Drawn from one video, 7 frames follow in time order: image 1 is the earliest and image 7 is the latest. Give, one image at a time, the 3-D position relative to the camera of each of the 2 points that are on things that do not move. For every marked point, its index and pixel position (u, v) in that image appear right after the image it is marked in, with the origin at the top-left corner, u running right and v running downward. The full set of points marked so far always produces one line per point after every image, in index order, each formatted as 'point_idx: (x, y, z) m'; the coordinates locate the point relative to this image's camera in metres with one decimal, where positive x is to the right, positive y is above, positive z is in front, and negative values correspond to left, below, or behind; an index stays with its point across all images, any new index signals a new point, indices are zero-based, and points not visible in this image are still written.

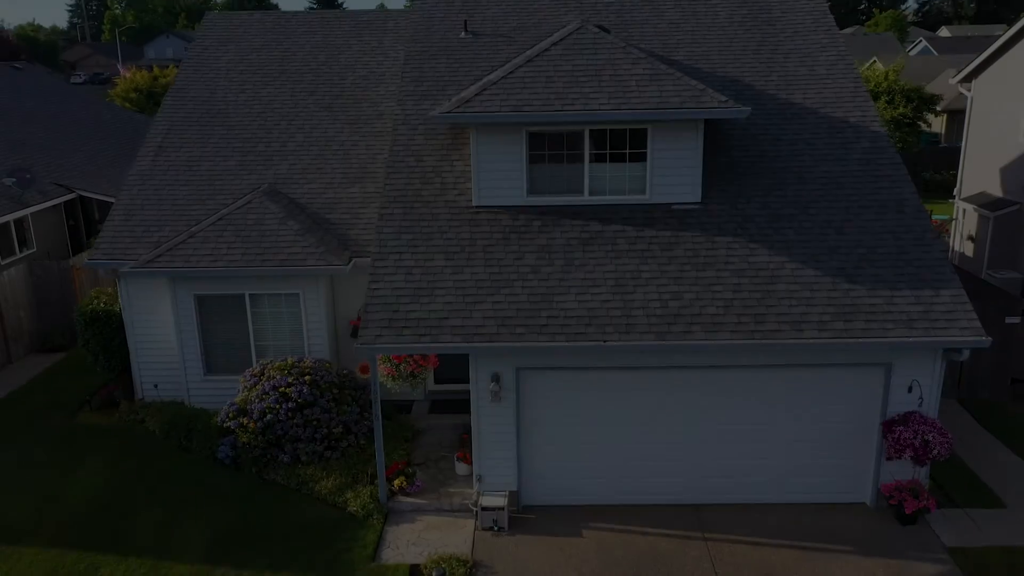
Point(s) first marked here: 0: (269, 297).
0: (-4.2, -0.1, +15.1) m
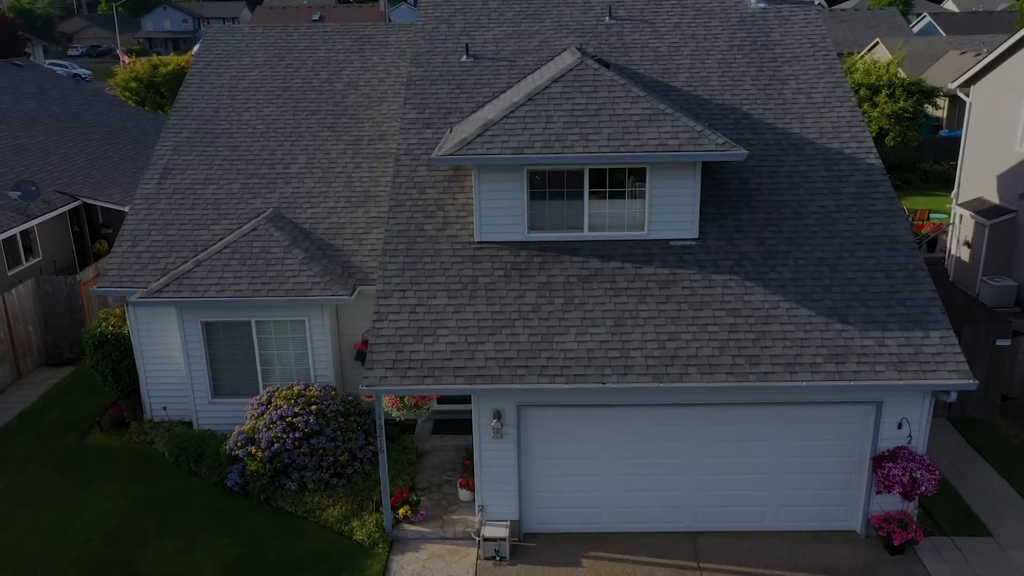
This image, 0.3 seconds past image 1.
0: (-4.2, -0.6, +15.5) m
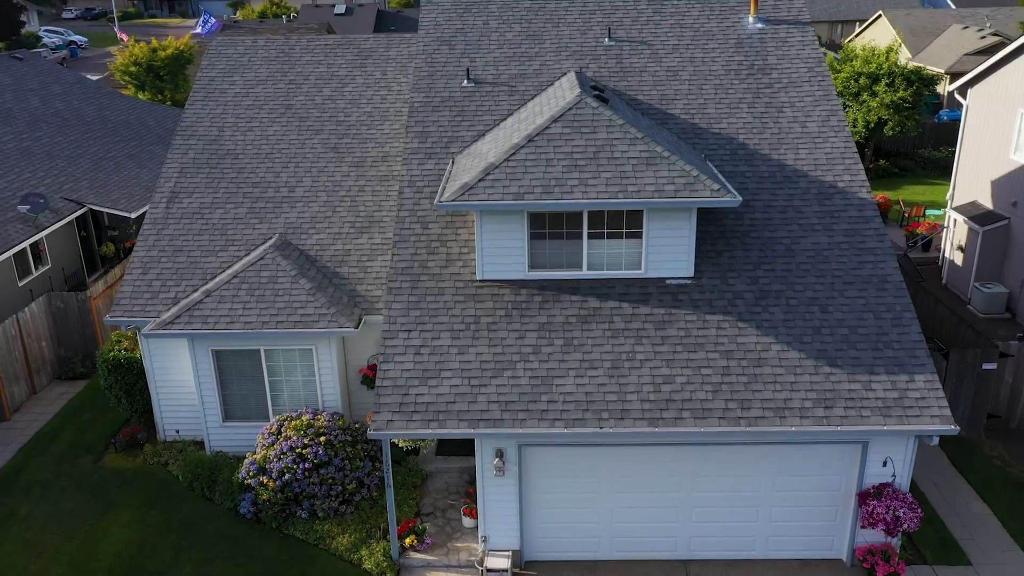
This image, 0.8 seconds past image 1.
0: (-4.1, -1.2, +16.0) m
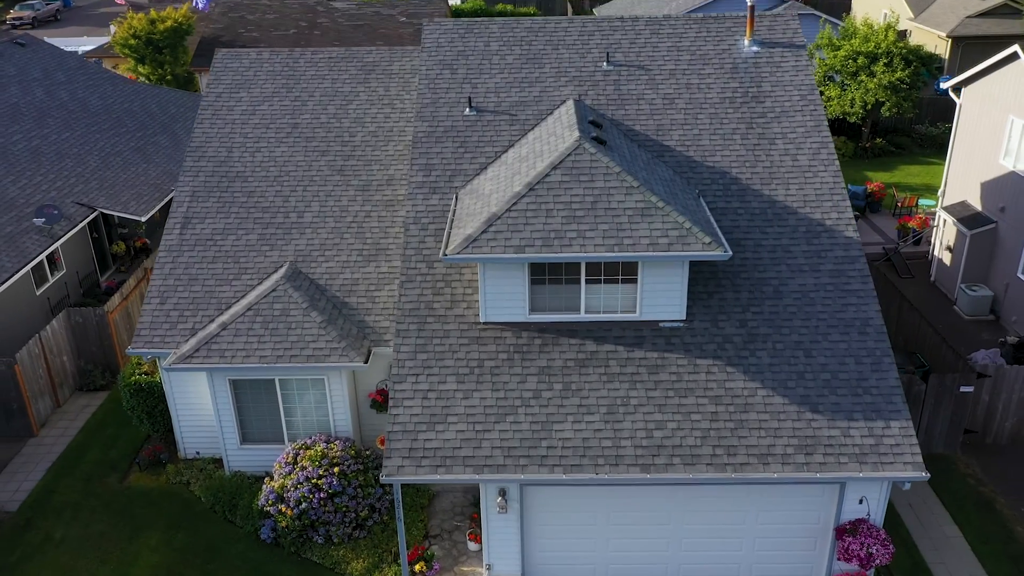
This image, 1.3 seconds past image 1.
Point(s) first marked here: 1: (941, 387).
0: (-4.1, -1.8, +16.8) m
1: (+8.7, -2.0, +17.9) m
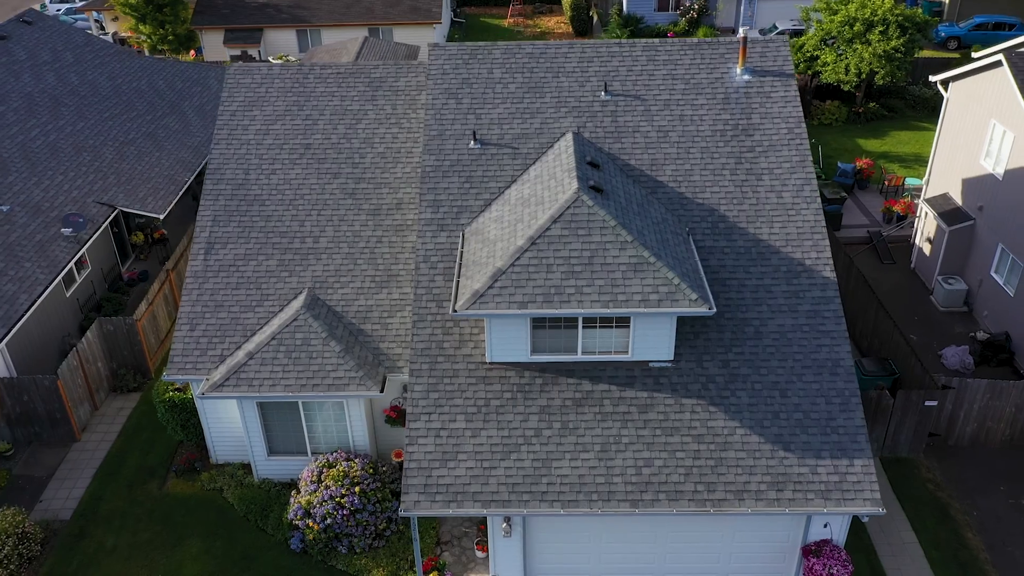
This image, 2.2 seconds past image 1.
0: (-4.1, -2.4, +18.4) m
1: (+8.8, -2.5, +19.6) m
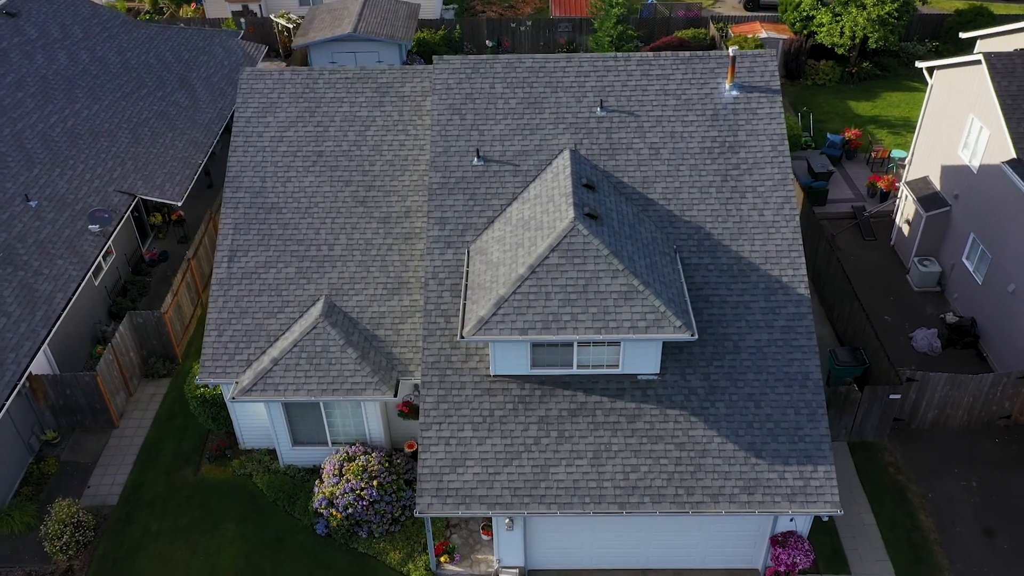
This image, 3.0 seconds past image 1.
0: (-4.0, -2.7, +20.3) m
1: (+8.8, -2.6, +21.5) m
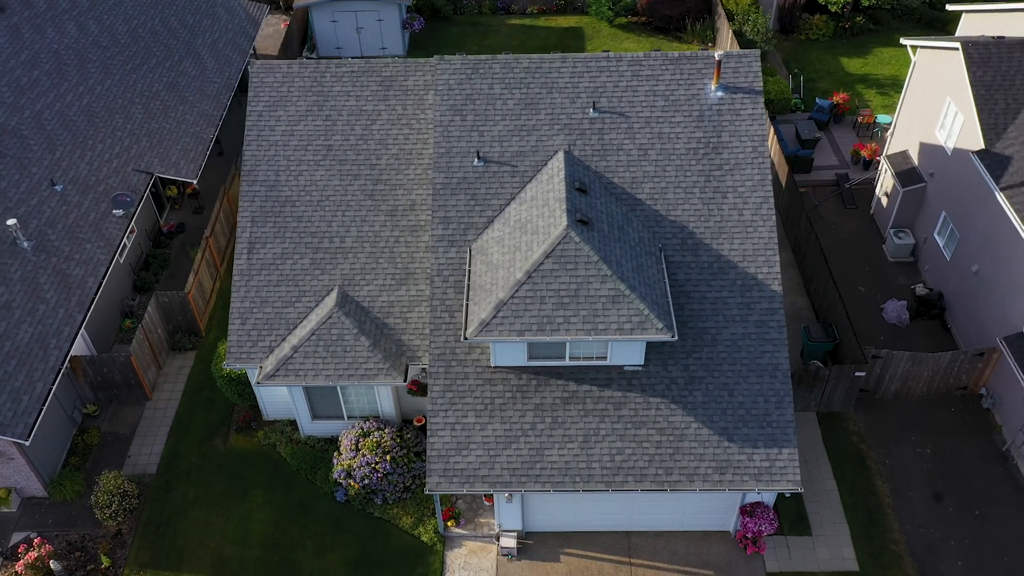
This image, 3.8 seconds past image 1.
0: (-4.1, -2.5, +22.4) m
1: (+8.8, -2.3, +23.6) m
